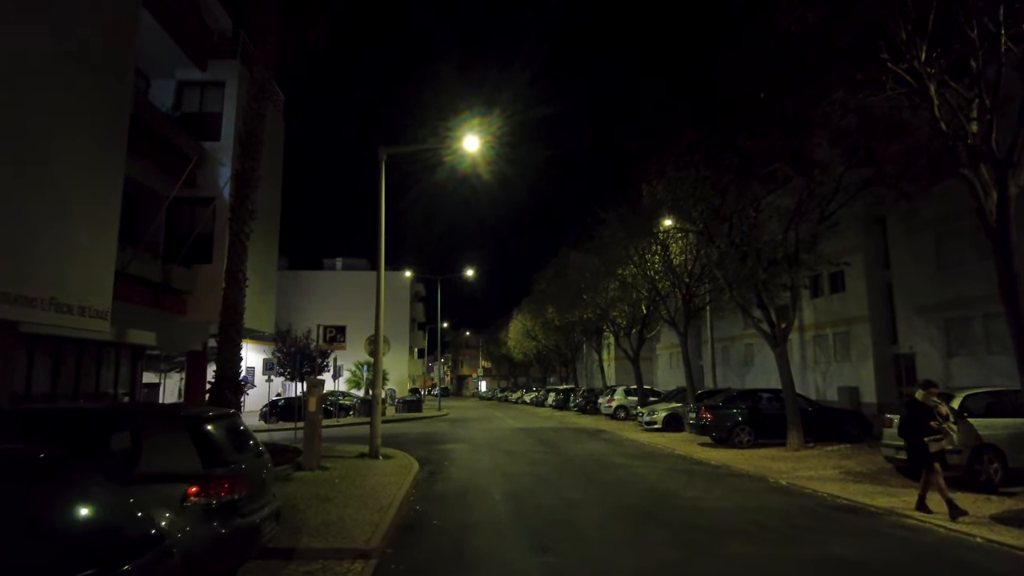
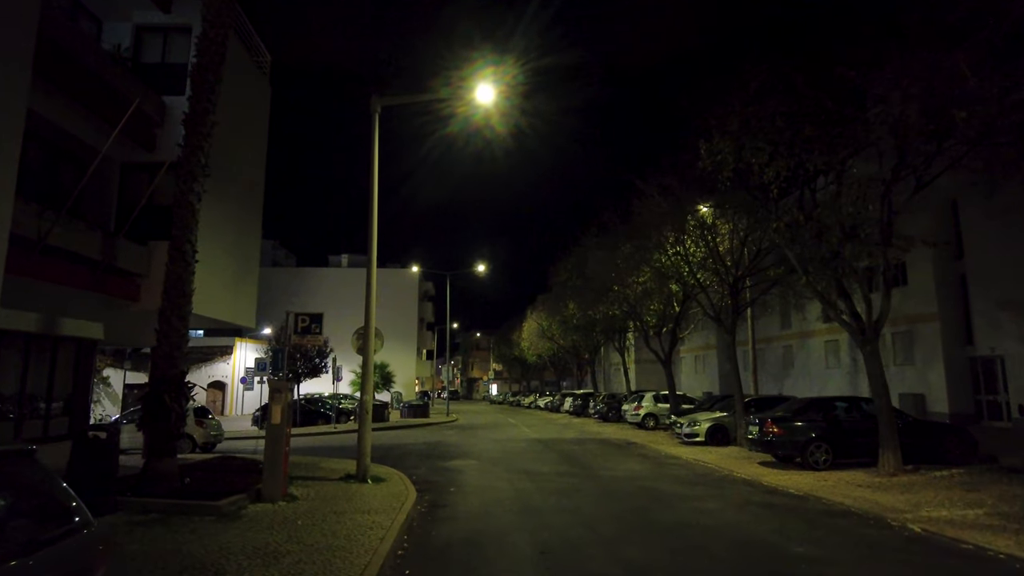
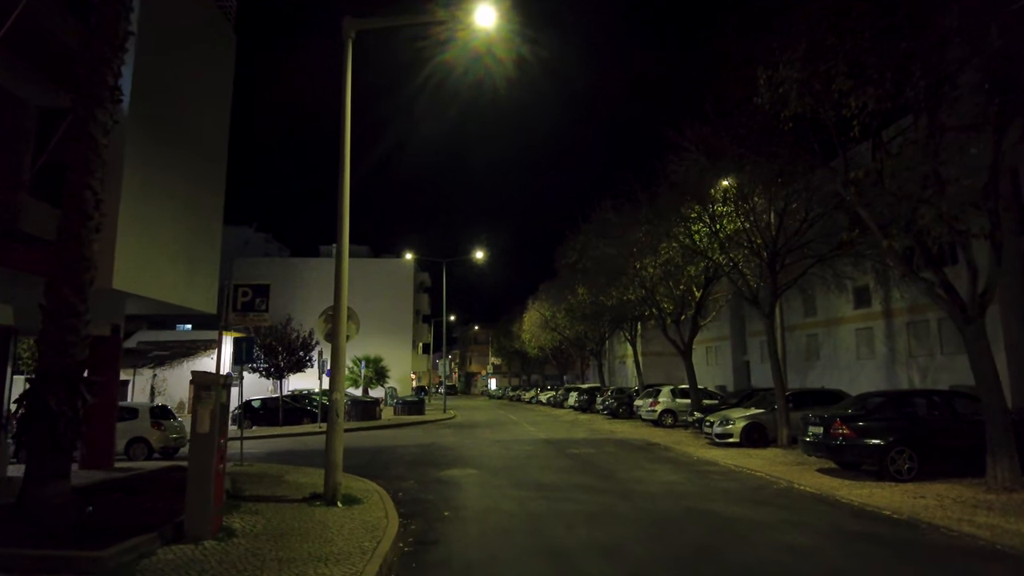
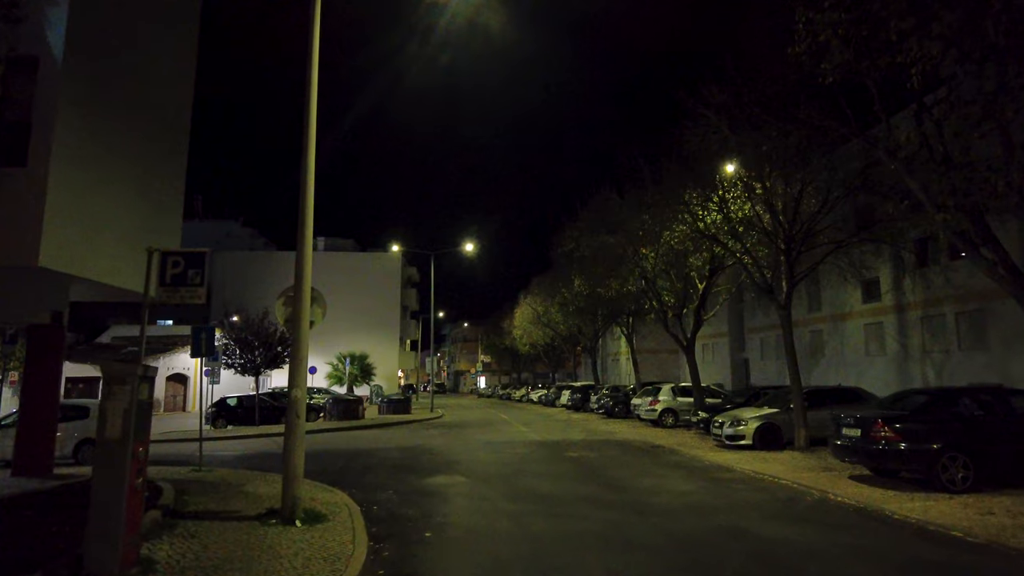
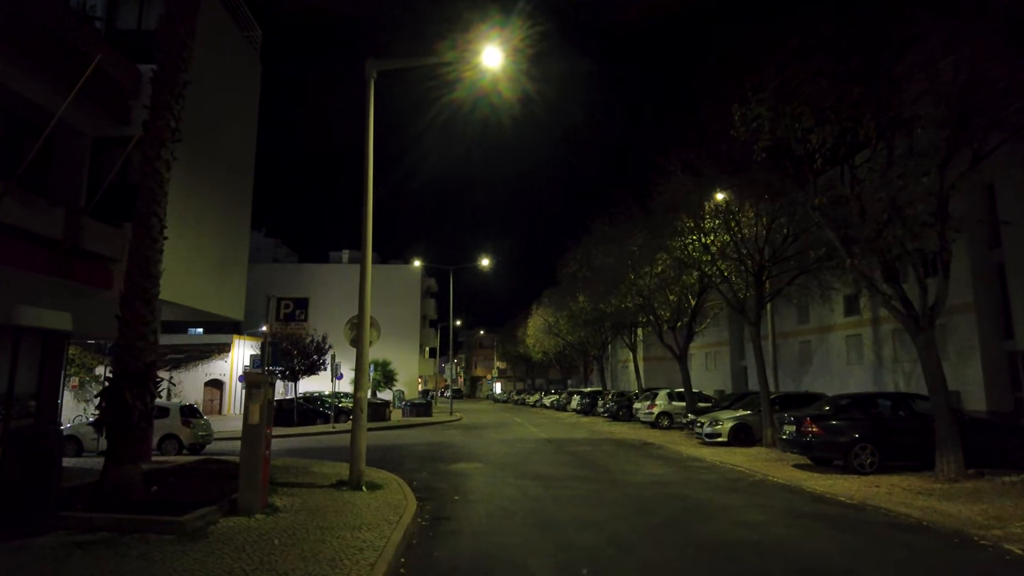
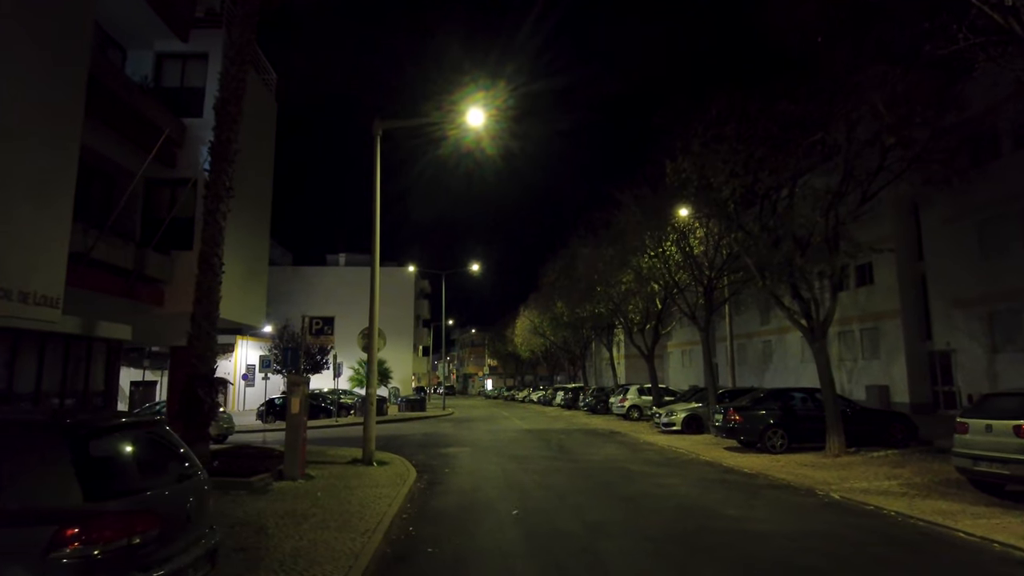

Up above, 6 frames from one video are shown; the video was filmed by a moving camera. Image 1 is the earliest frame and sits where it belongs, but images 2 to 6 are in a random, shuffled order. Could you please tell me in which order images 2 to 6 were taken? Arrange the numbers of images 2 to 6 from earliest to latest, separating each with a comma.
6, 2, 5, 3, 4
